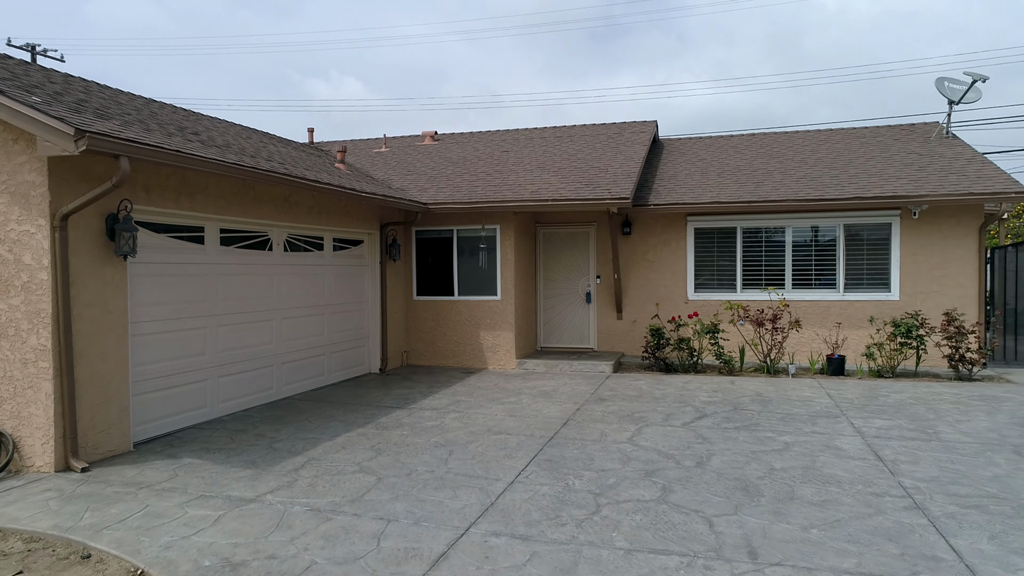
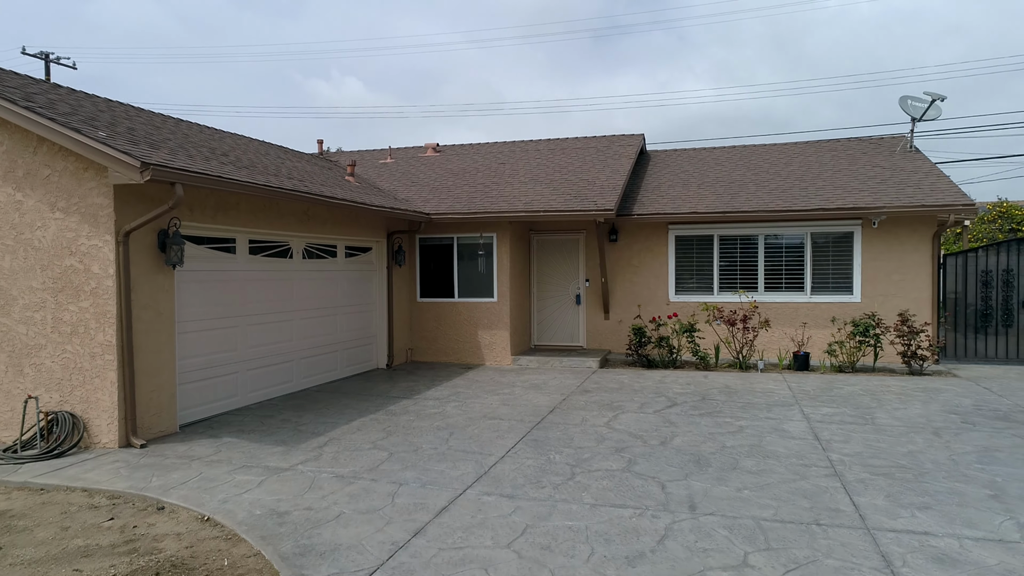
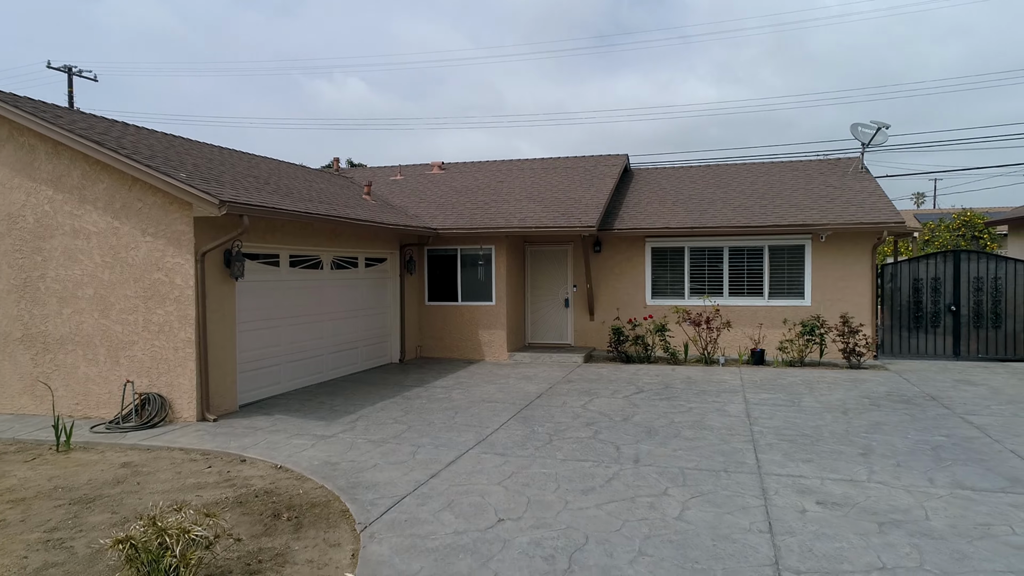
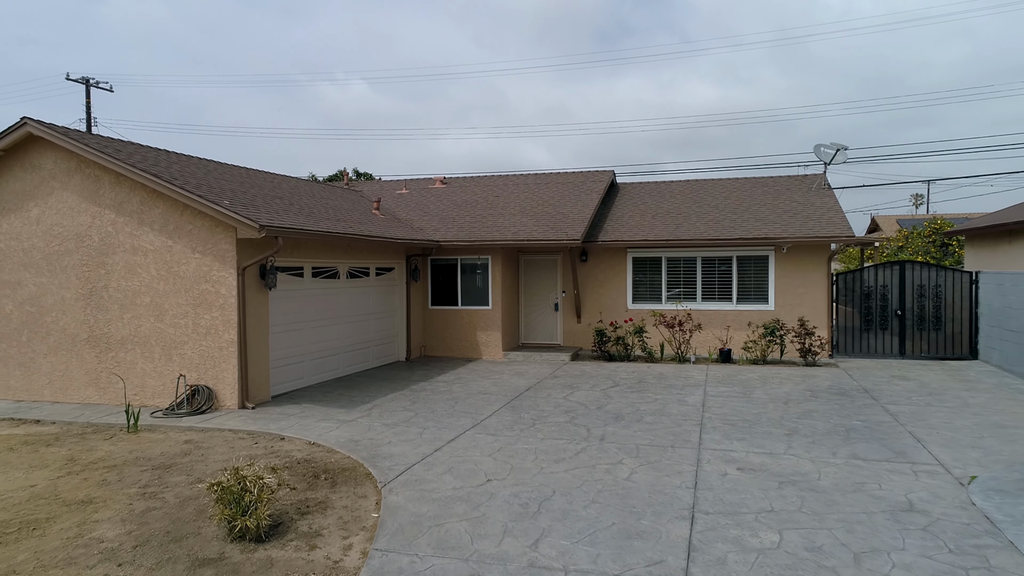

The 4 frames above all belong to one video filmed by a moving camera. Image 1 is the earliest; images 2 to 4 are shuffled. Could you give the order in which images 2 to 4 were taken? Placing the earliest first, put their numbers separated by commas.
2, 3, 4
